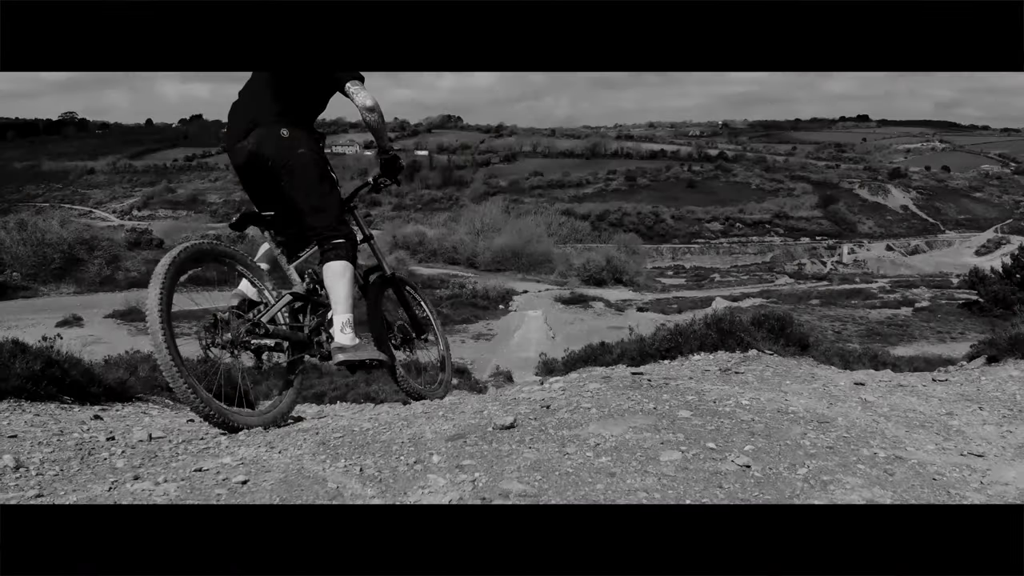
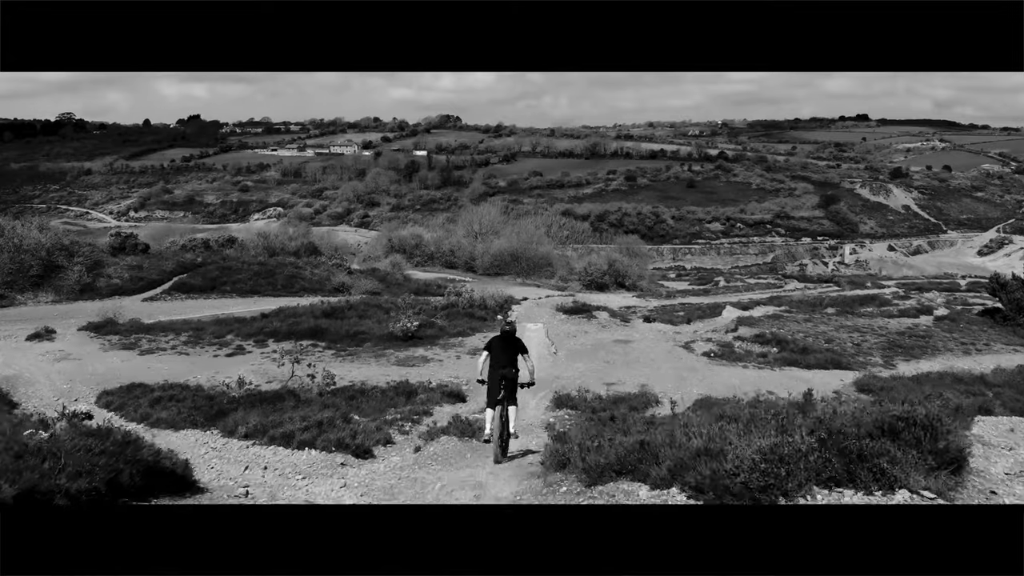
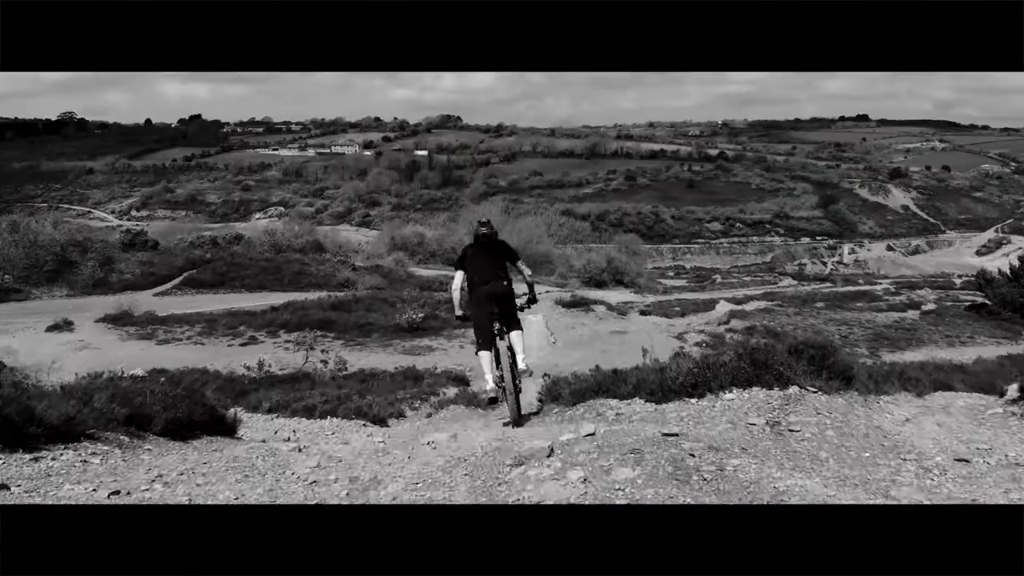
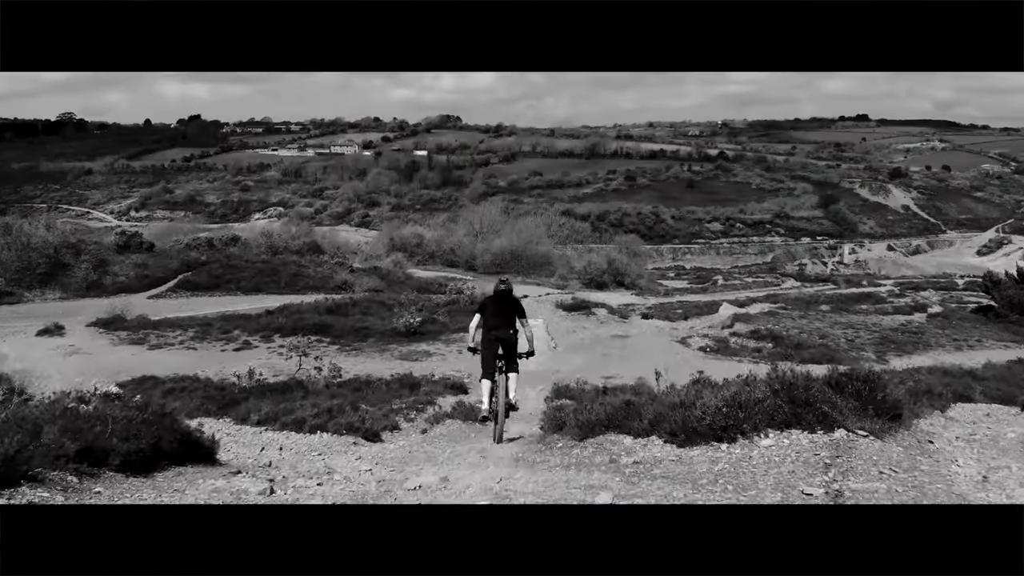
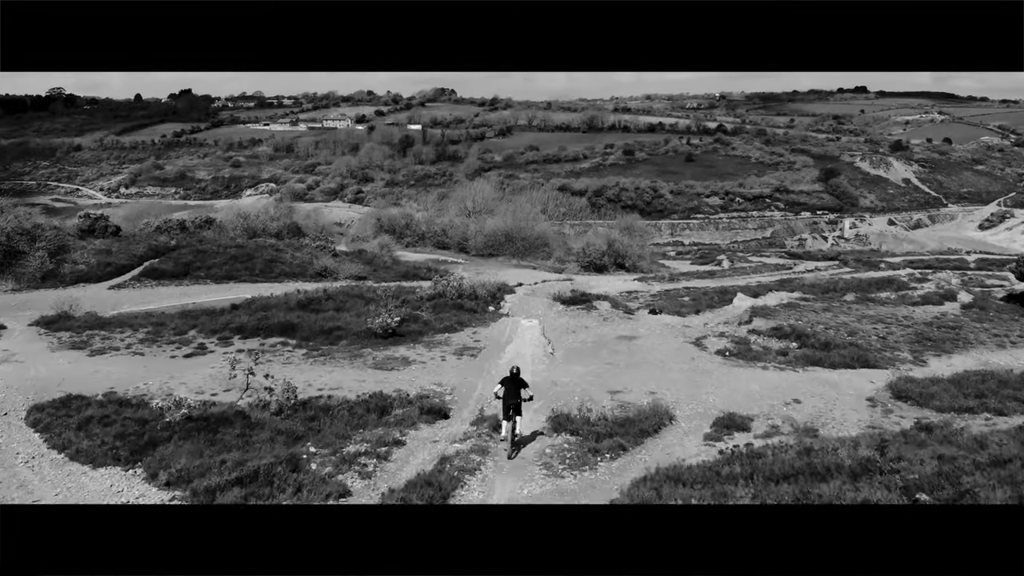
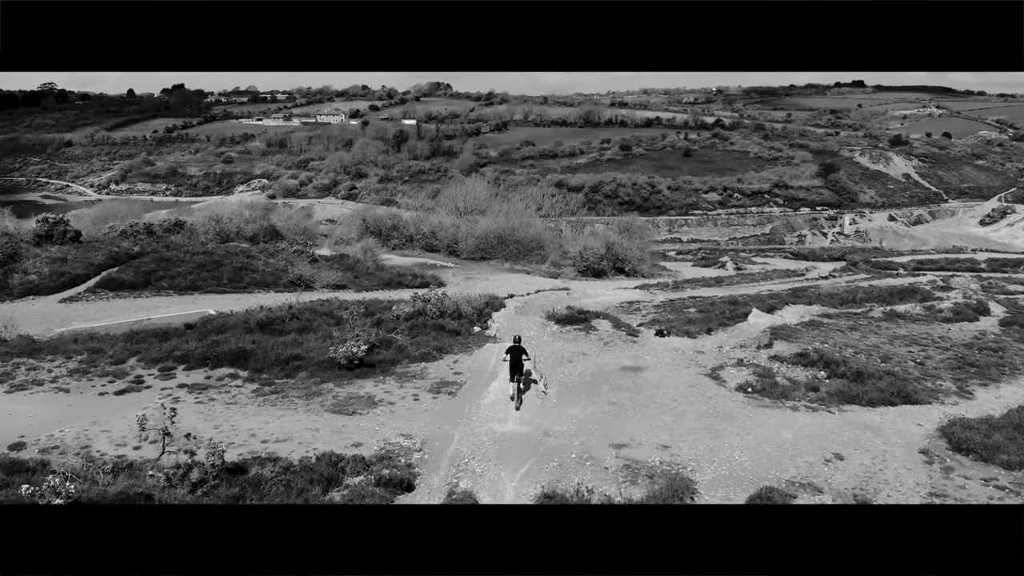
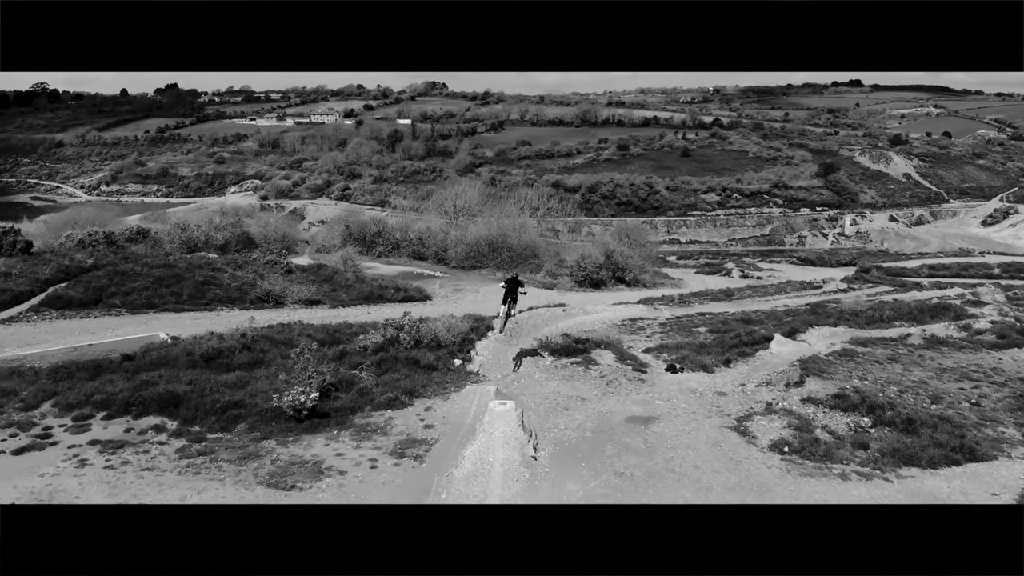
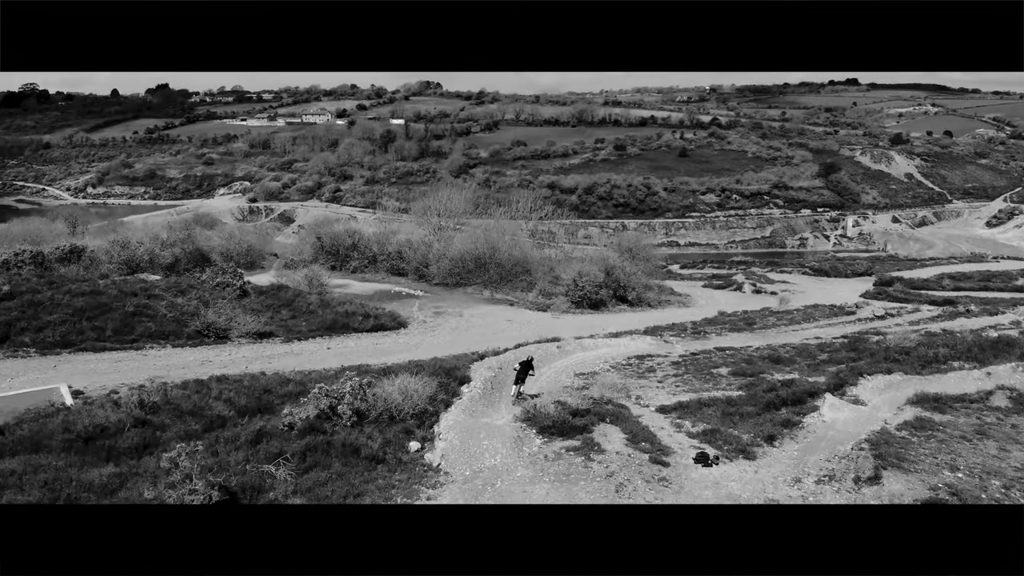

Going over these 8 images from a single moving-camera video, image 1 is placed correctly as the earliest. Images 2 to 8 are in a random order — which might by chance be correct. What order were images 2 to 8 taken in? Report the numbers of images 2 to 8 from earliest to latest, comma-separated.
3, 4, 2, 5, 6, 7, 8
